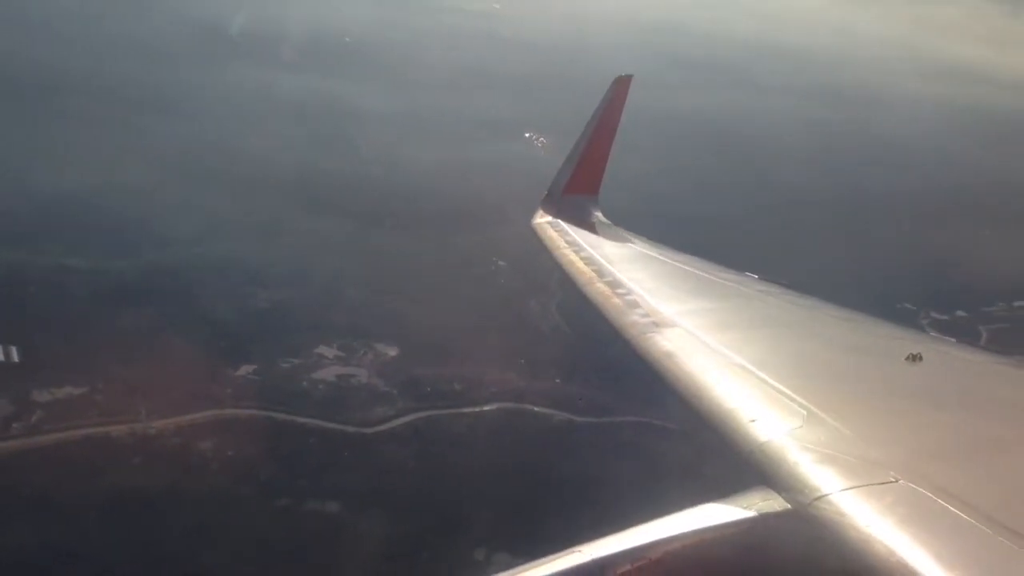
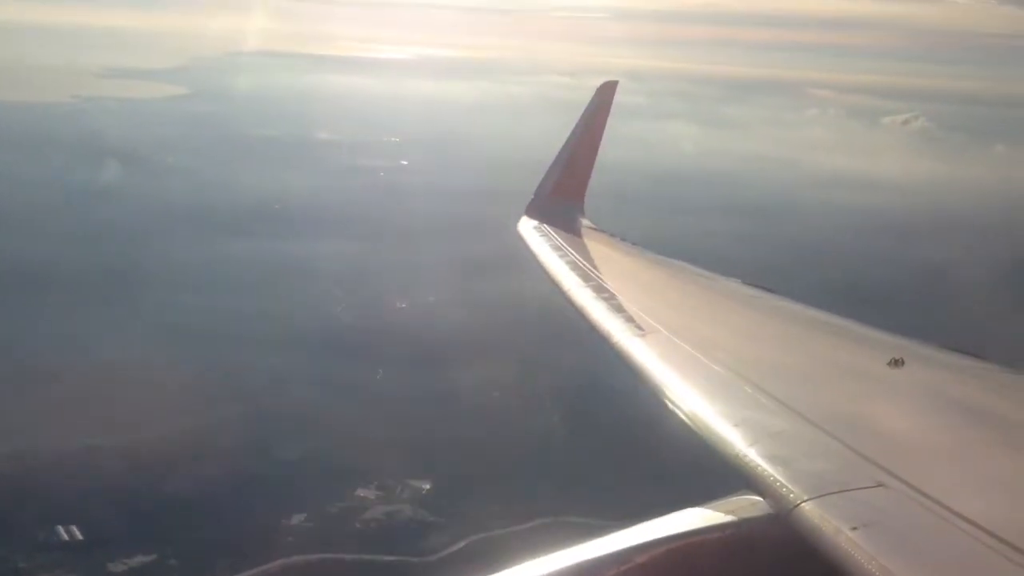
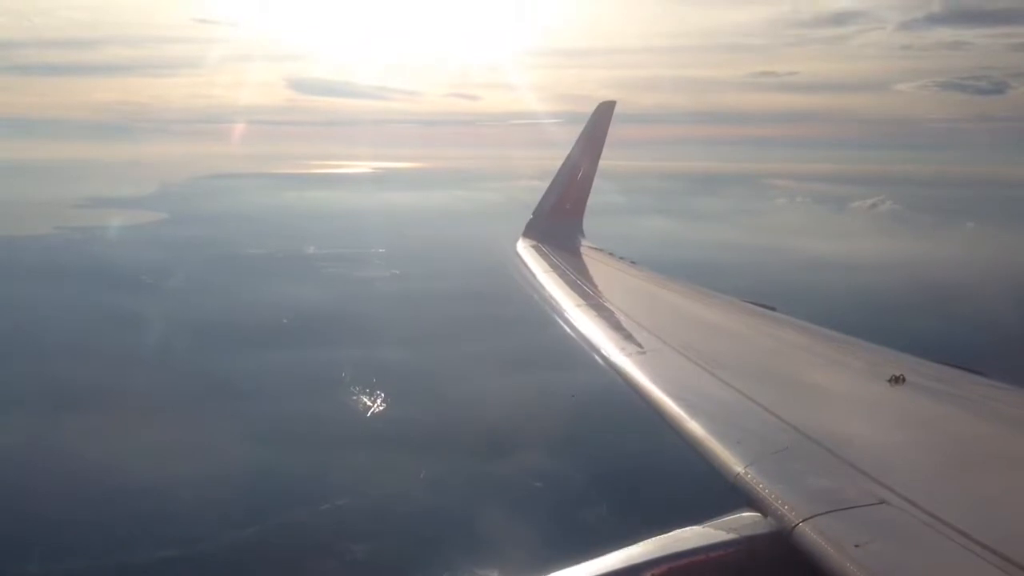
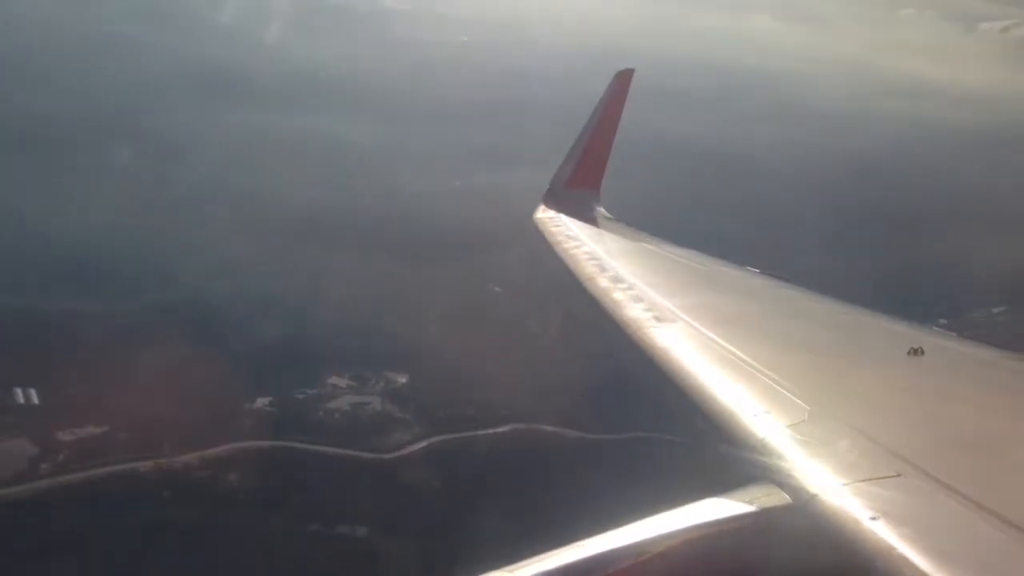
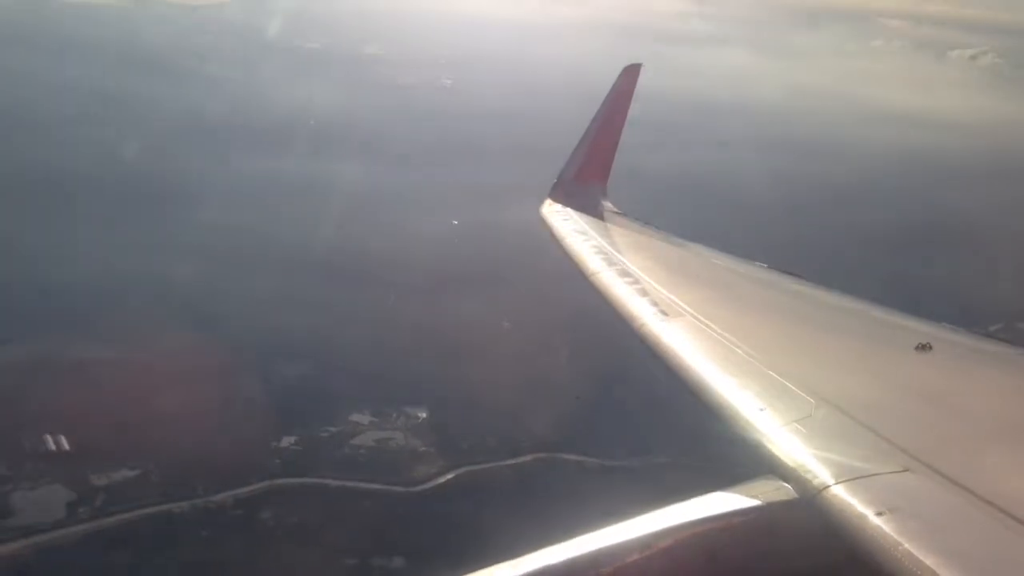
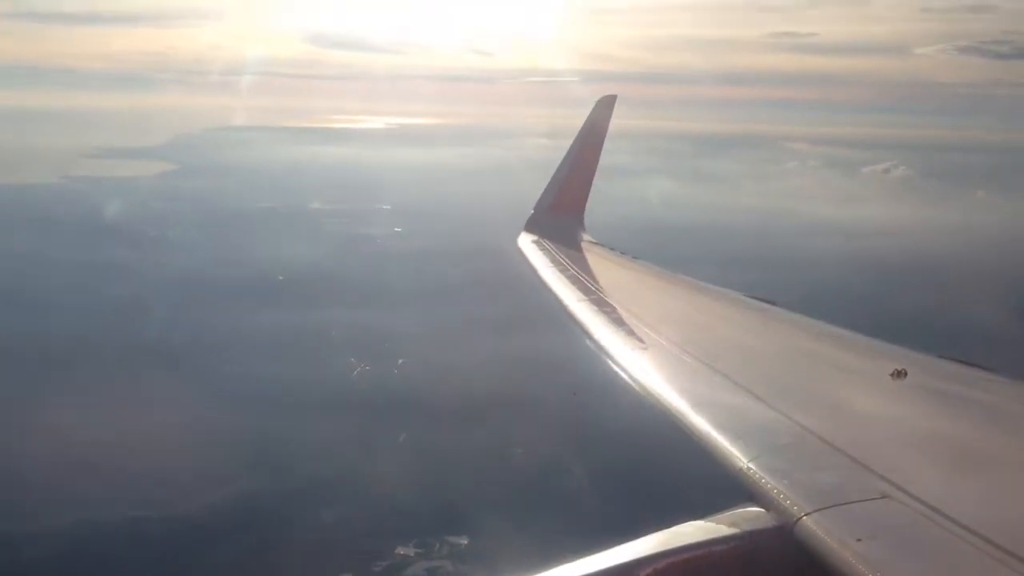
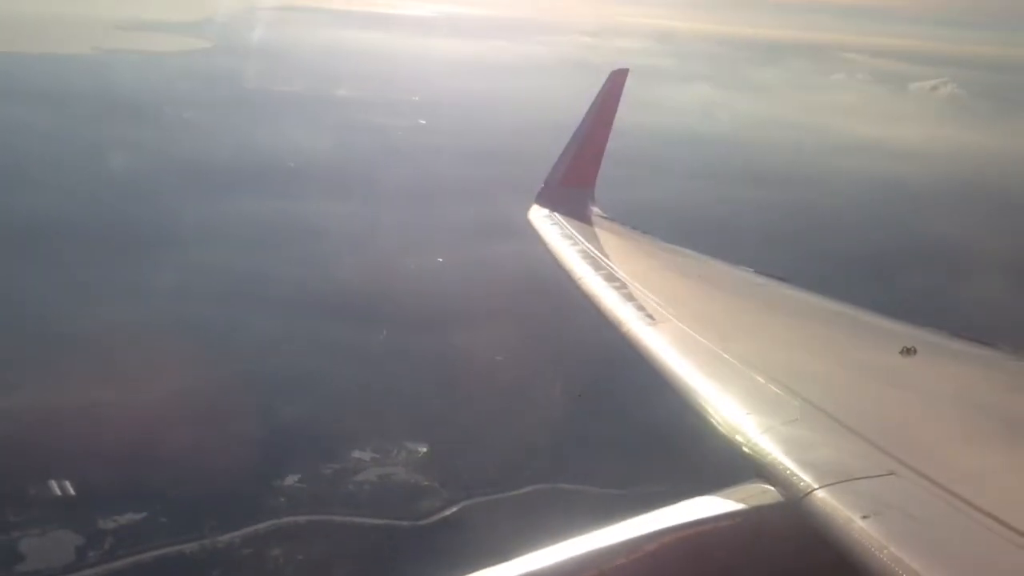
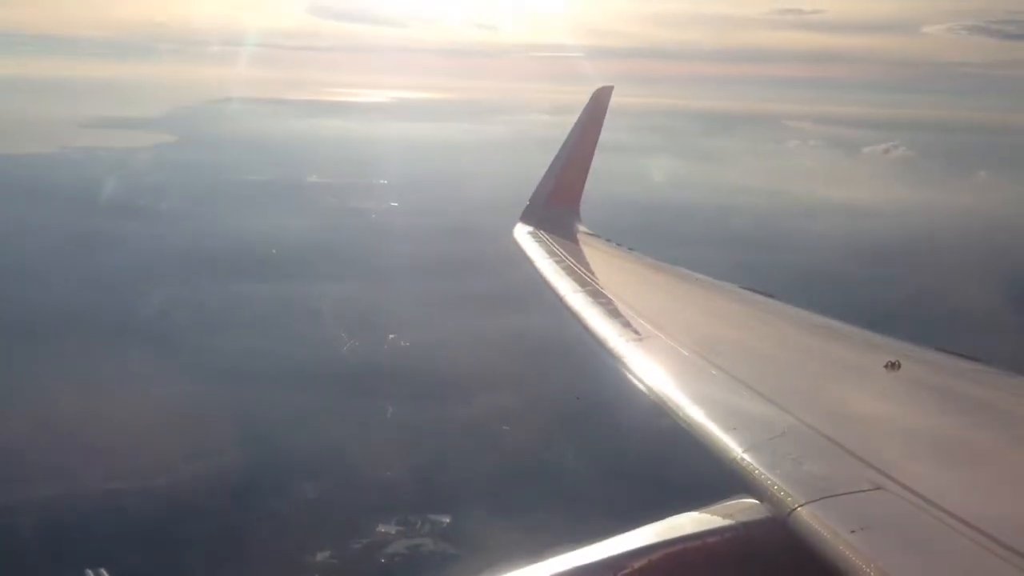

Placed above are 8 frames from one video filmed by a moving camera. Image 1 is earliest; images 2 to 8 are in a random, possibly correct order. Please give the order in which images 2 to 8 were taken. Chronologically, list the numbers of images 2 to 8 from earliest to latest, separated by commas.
4, 5, 7, 2, 8, 6, 3
